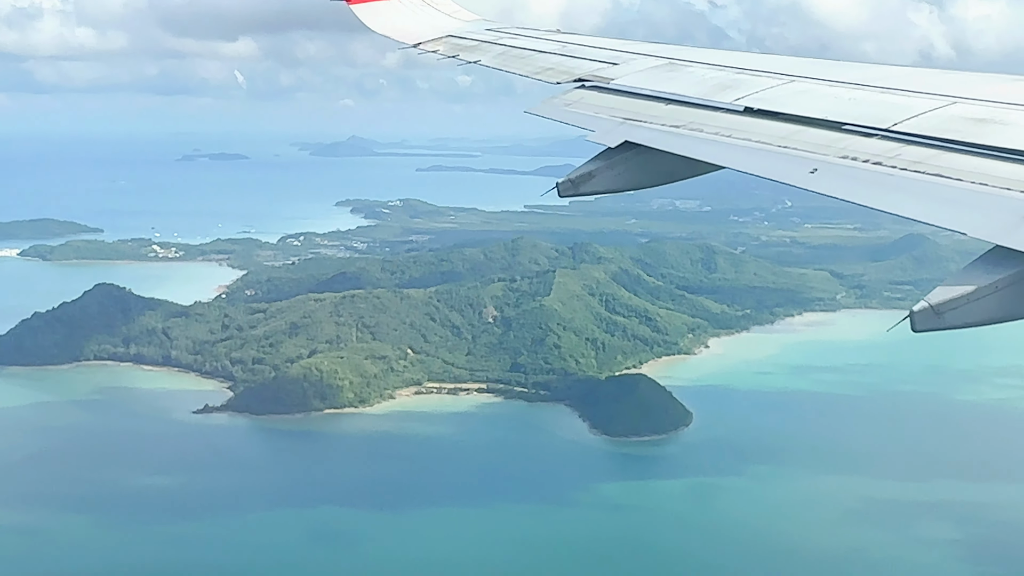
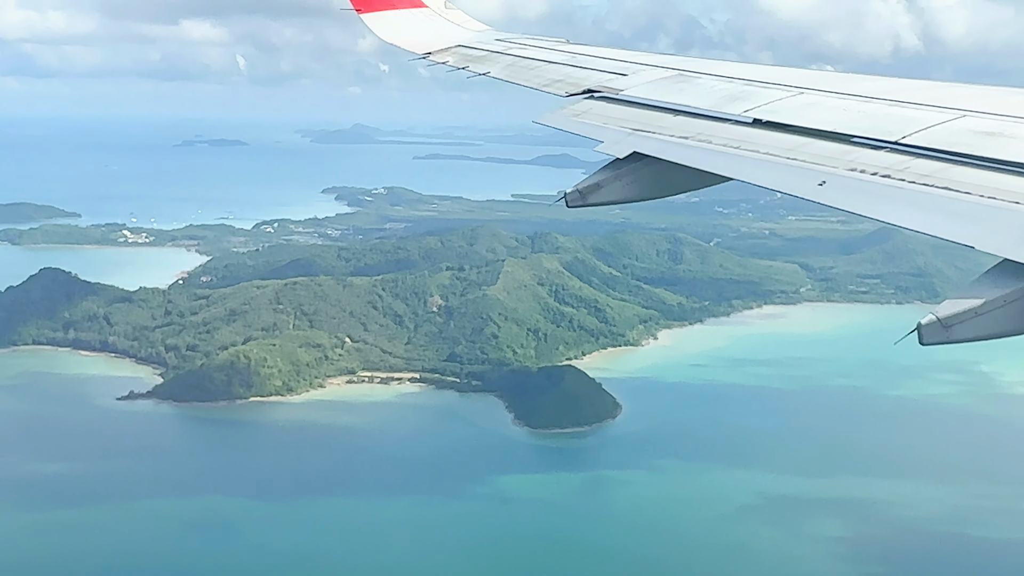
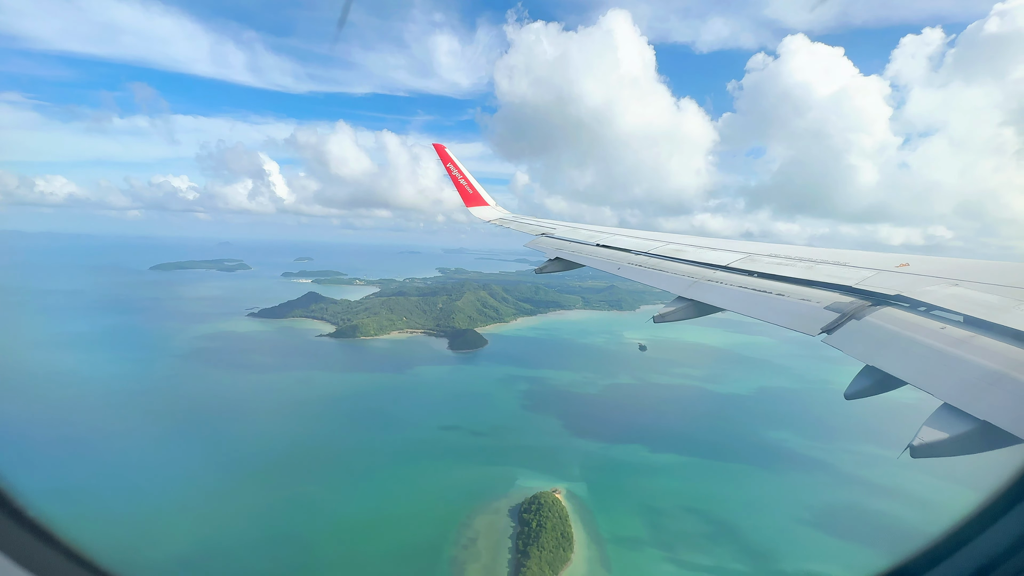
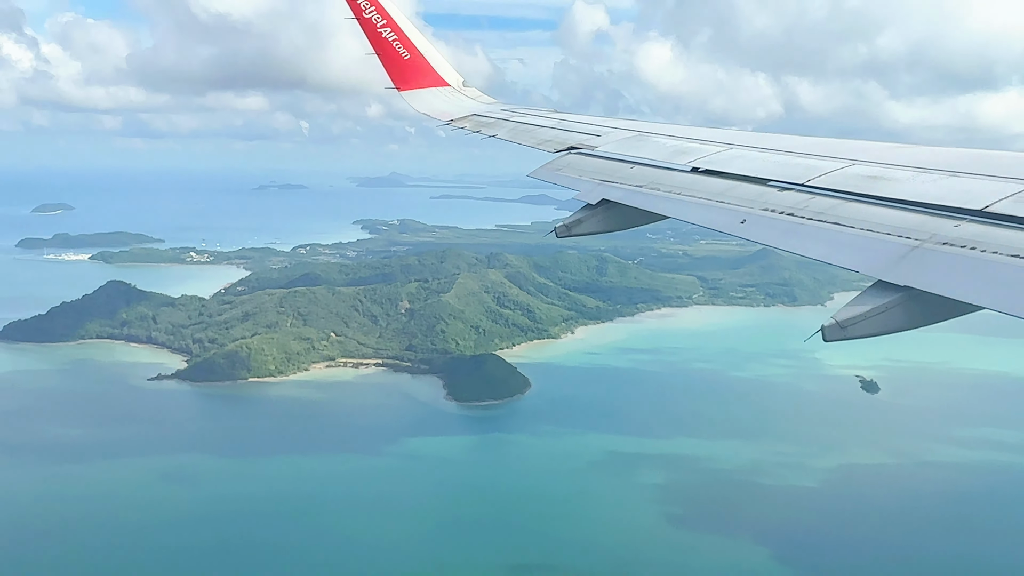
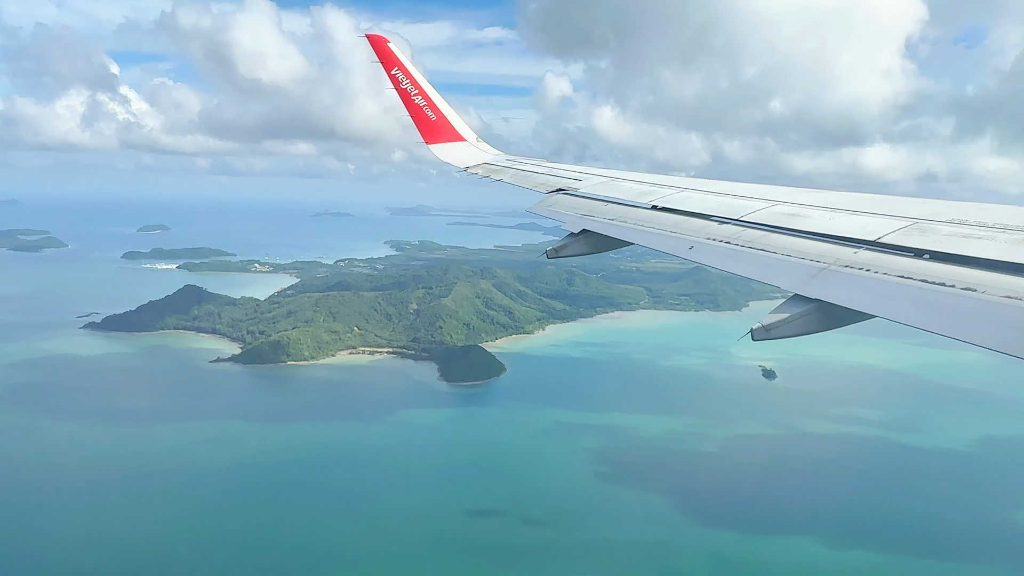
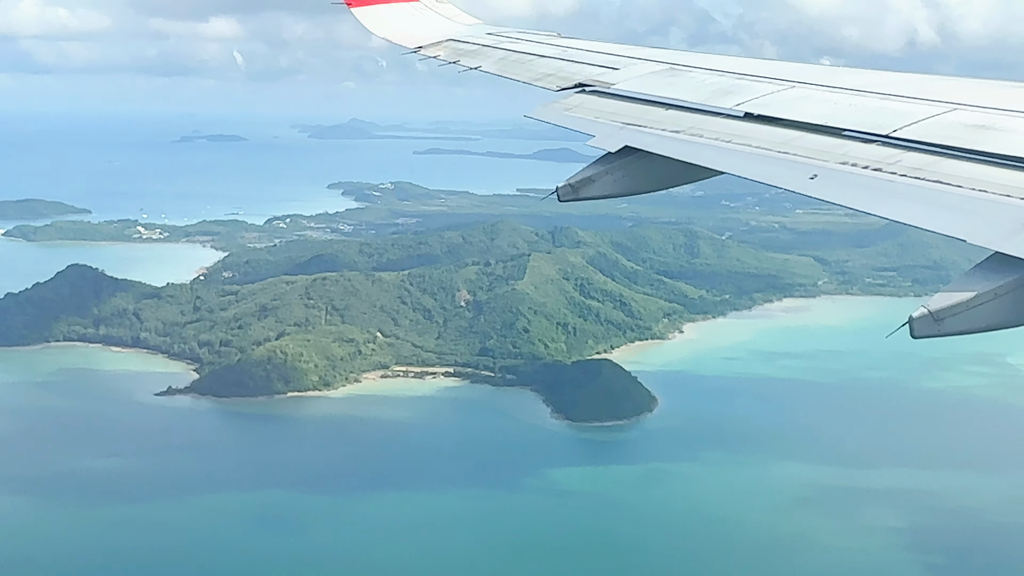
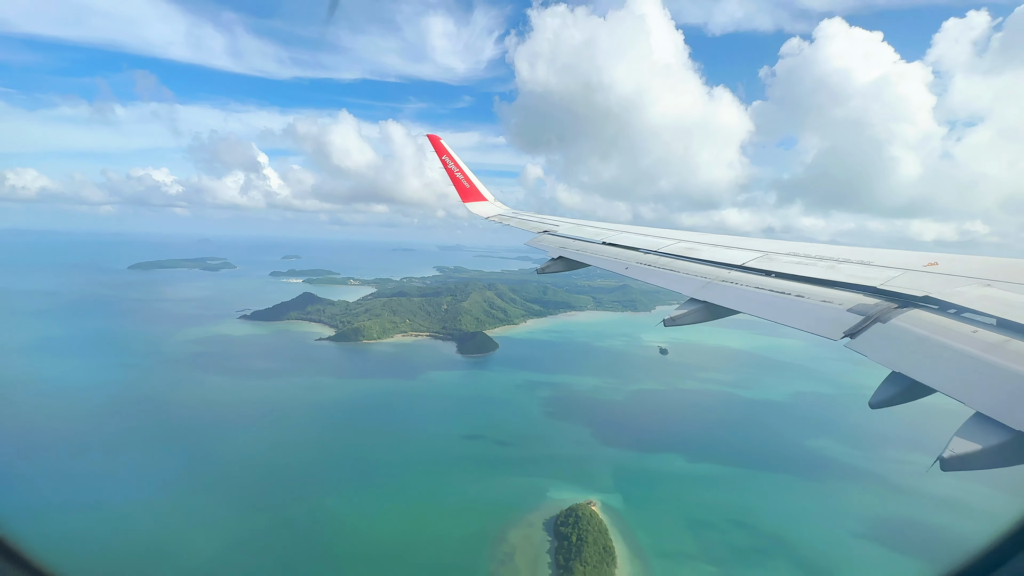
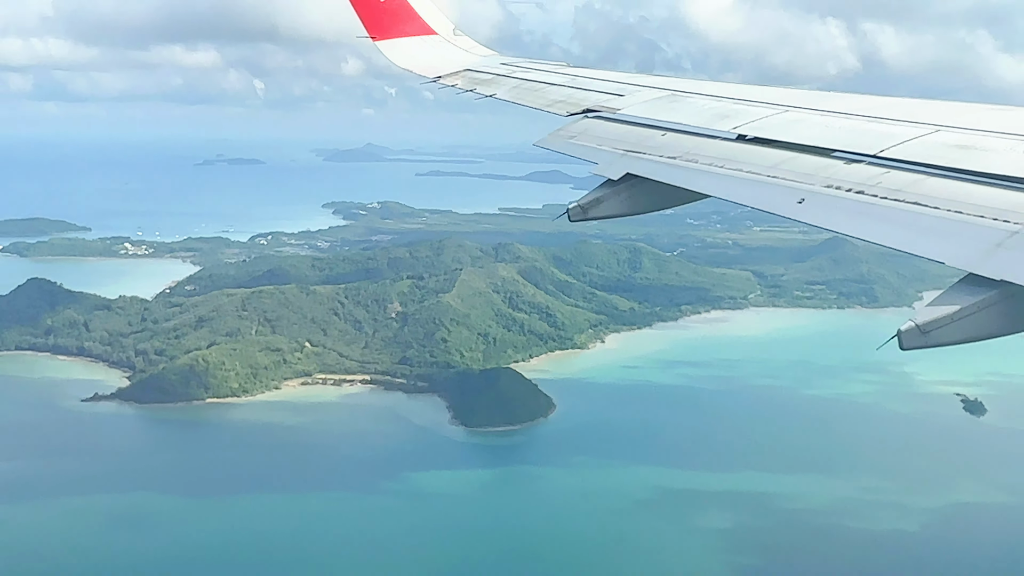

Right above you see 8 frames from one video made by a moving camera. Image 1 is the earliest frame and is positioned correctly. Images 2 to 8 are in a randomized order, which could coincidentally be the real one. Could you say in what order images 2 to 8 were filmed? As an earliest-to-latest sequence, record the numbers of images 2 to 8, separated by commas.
6, 2, 8, 4, 5, 7, 3
